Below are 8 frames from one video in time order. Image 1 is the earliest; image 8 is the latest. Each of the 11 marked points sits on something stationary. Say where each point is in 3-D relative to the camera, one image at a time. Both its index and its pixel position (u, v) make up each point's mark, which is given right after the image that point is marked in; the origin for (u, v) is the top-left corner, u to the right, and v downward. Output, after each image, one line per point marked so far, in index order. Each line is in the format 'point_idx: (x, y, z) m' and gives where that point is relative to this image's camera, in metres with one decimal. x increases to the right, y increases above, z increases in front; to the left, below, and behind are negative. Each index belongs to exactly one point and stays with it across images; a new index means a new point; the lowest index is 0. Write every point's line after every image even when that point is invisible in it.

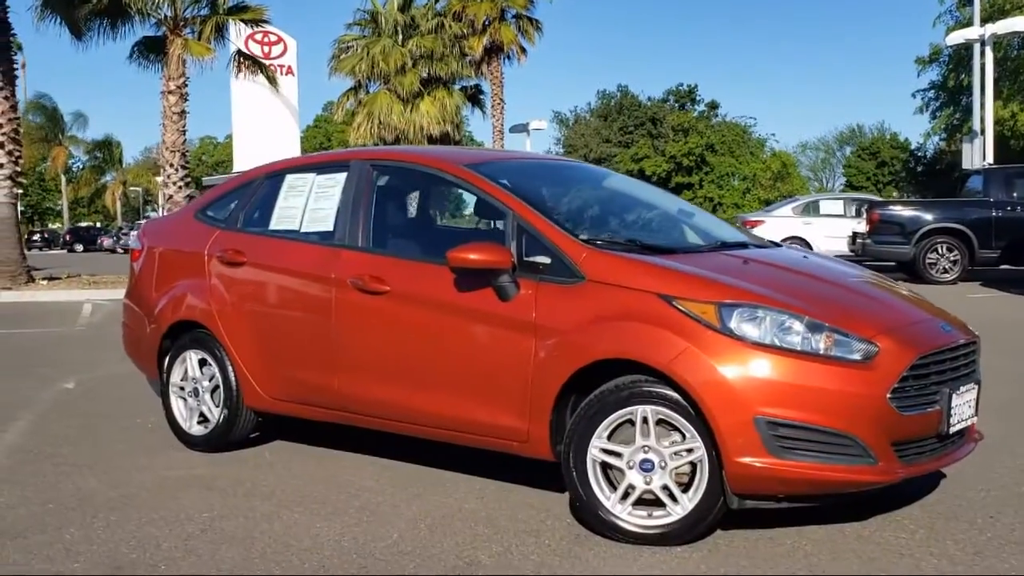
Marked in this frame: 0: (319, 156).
0: (-1.0, +0.7, +6.1) m
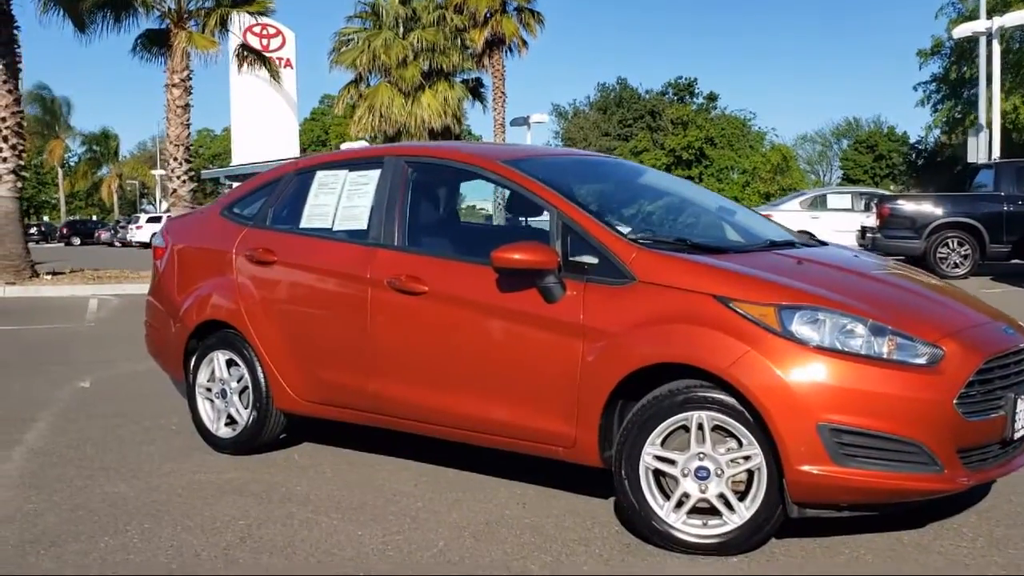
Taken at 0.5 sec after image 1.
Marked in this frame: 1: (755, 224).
0: (-0.8, +0.7, +5.9) m
1: (+1.2, +0.3, +5.9) m
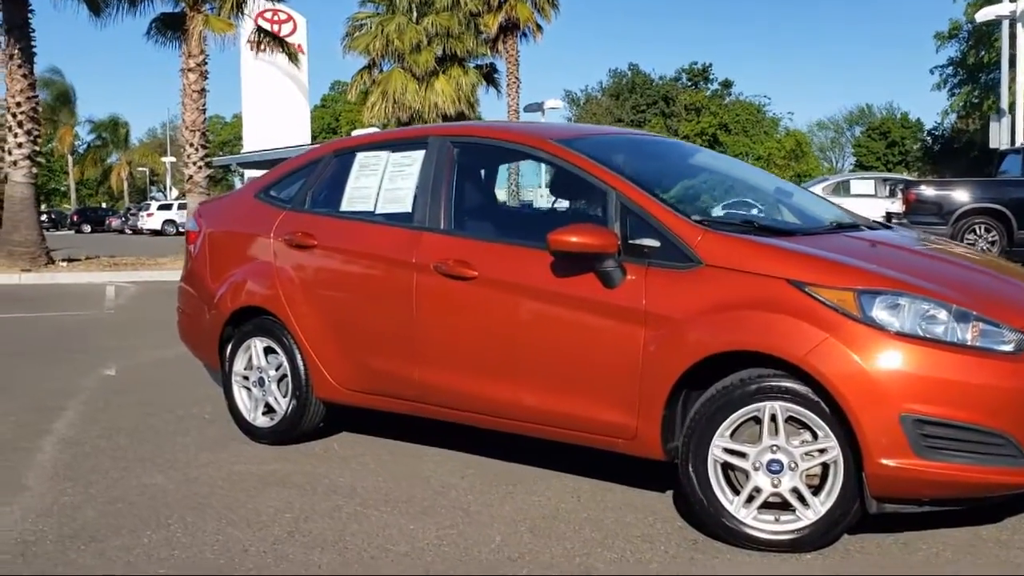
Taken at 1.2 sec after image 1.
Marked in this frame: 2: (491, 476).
0: (-0.6, +0.7, +5.7) m
1: (+1.4, +0.4, +5.7) m
2: (-0.1, -0.8, +5.2) m
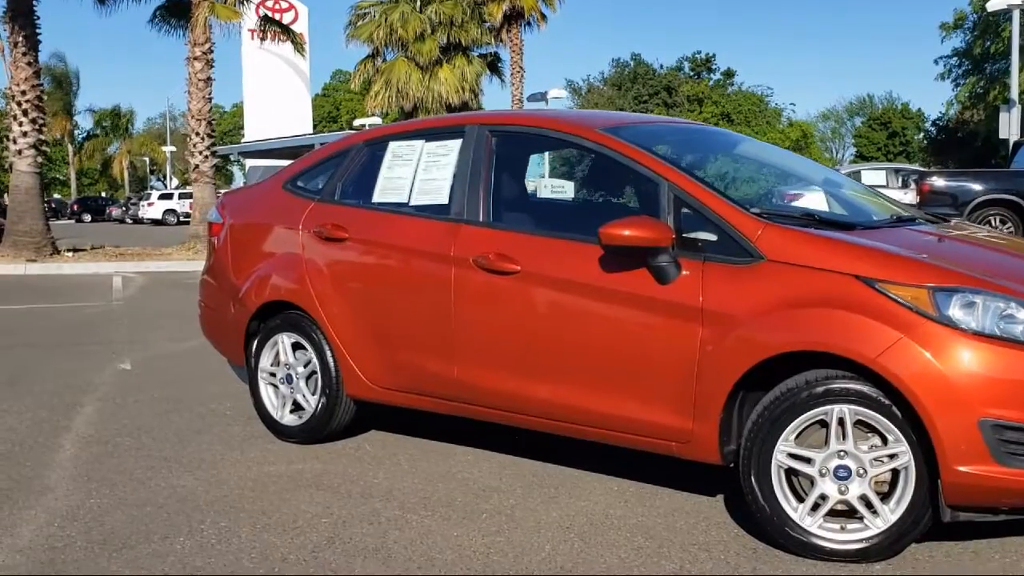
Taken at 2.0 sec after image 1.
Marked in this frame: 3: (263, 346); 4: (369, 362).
0: (-0.4, +0.8, +5.5) m
1: (+1.6, +0.4, +5.5) m
2: (+0.1, -0.8, +5.1) m
3: (-1.2, -0.3, +5.9) m
4: (-0.6, -0.3, +5.4) m
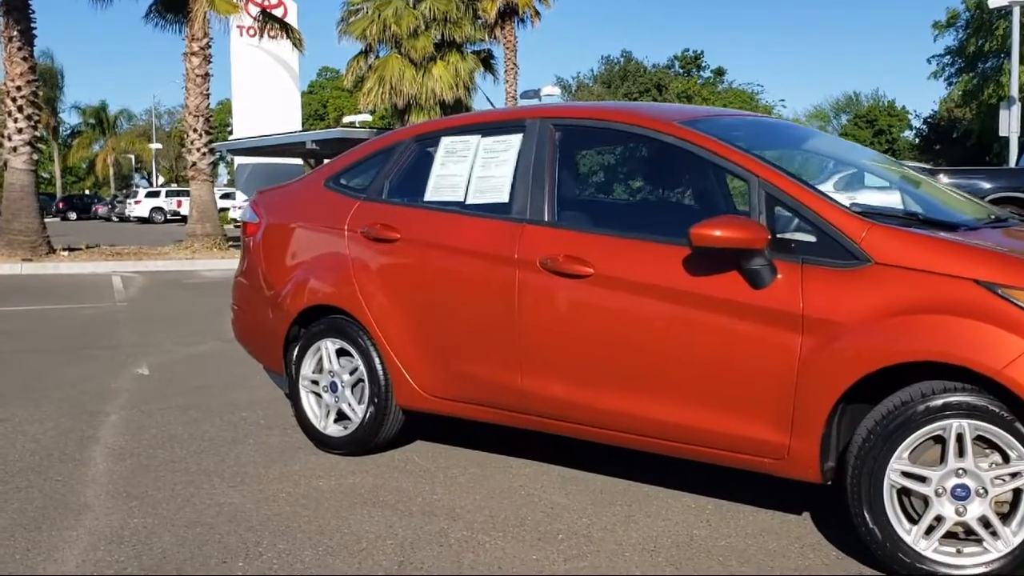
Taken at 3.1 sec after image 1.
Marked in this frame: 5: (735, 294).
0: (-0.1, +0.8, +5.2) m
1: (+1.9, +0.4, +5.2) m
2: (+0.3, -0.8, +4.8) m
3: (-1.0, -0.3, +5.6) m
4: (-0.4, -0.4, +5.1) m
5: (+0.8, 0.0, +4.1) m
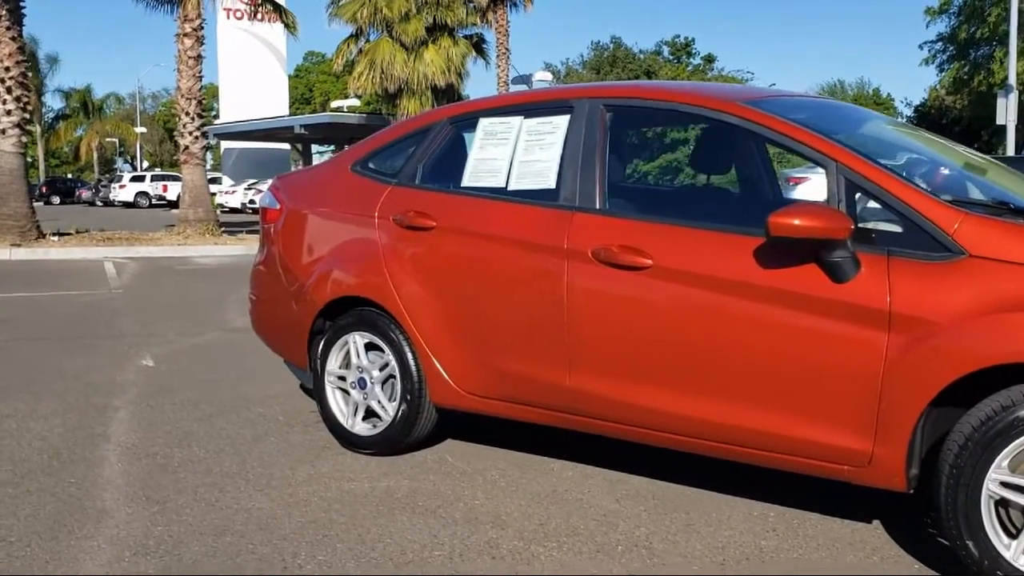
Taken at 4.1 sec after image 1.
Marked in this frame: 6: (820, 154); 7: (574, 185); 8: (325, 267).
0: (+0.1, +0.8, +4.9) m
1: (+2.0, +0.4, +4.9) m
2: (+0.5, -0.8, +4.5) m
3: (-0.8, -0.3, +5.2) m
4: (-0.2, -0.3, +4.8) m
5: (+0.9, 0.0, +3.8) m
6: (+1.0, +0.4, +4.0) m
7: (+0.2, +0.4, +4.5) m
8: (-0.8, +0.1, +5.3) m
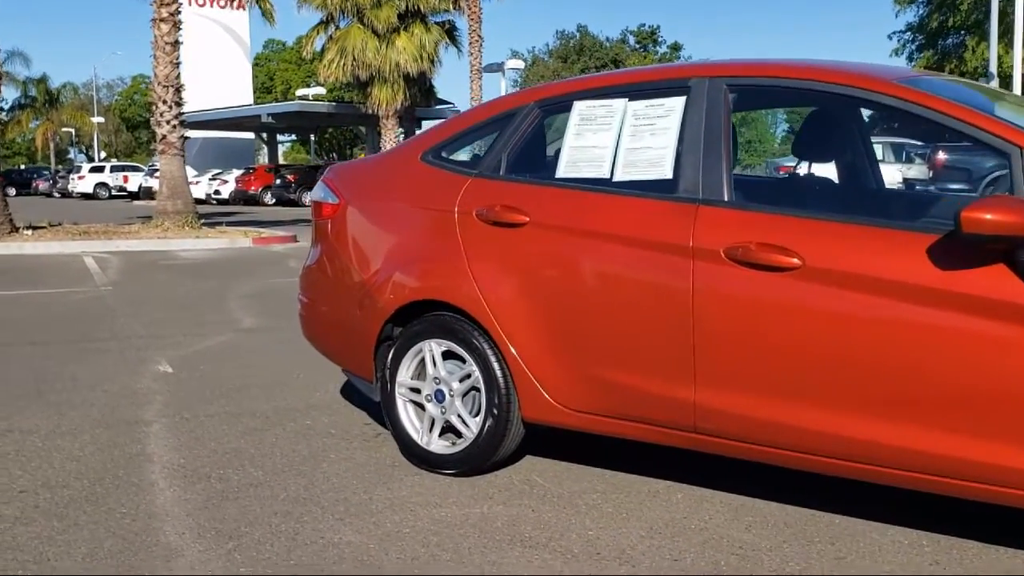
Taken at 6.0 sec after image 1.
0: (+0.4, +0.8, +4.4) m
1: (+2.4, +0.4, +4.5) m
2: (+0.9, -0.8, +4.0) m
3: (-0.4, -0.3, +4.7) m
4: (+0.2, -0.3, +4.4) m
5: (+1.4, 0.0, +3.4) m
6: (+1.4, +0.4, +3.5) m
7: (+0.6, +0.4, +4.1) m
8: (-0.5, +0.1, +4.7) m
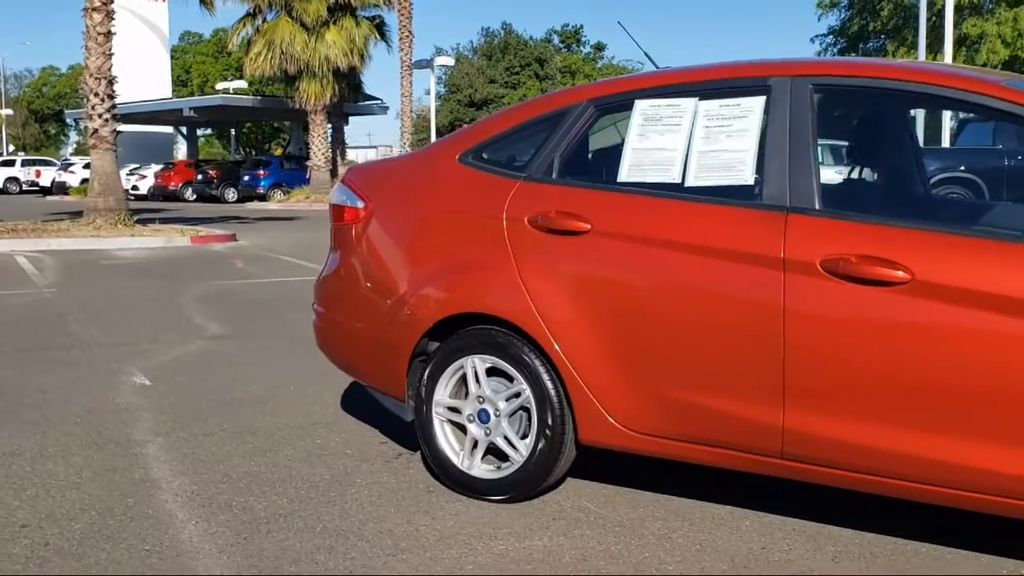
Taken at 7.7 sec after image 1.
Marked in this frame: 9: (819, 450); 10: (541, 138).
0: (+0.6, +0.7, +4.1) m
1: (+2.6, +0.4, +4.3) m
2: (+1.1, -0.8, +3.8) m
3: (-0.3, -0.3, +4.4) m
4: (+0.4, -0.4, +4.0) m
5: (+1.6, -0.1, +3.1) m
6: (+1.7, +0.4, +3.3) m
7: (+0.8, +0.3, +3.8) m
8: (-0.3, 0.0, +4.4) m
9: (+1.0, -0.5, +3.7) m
10: (+0.1, +0.5, +4.3) m
